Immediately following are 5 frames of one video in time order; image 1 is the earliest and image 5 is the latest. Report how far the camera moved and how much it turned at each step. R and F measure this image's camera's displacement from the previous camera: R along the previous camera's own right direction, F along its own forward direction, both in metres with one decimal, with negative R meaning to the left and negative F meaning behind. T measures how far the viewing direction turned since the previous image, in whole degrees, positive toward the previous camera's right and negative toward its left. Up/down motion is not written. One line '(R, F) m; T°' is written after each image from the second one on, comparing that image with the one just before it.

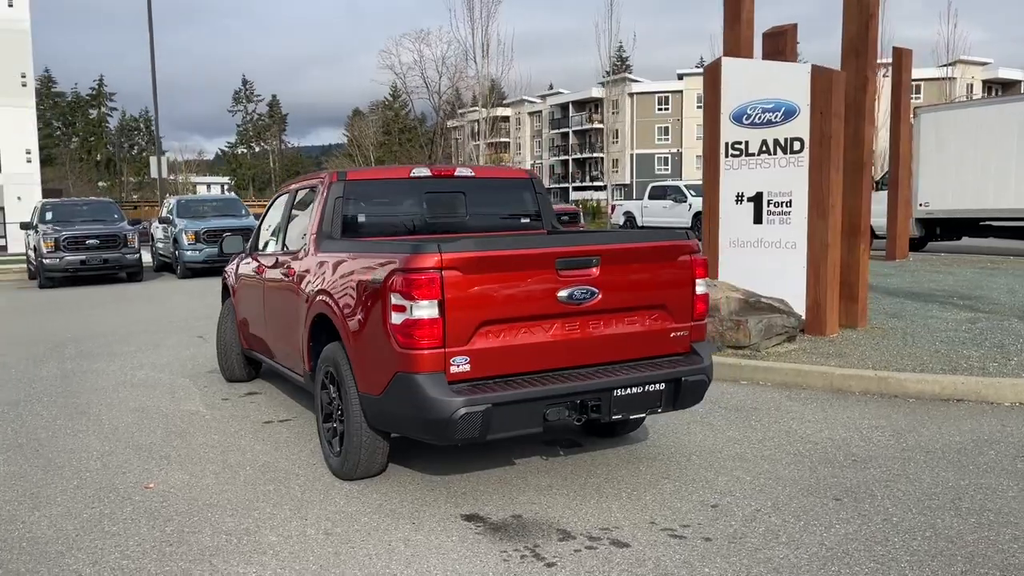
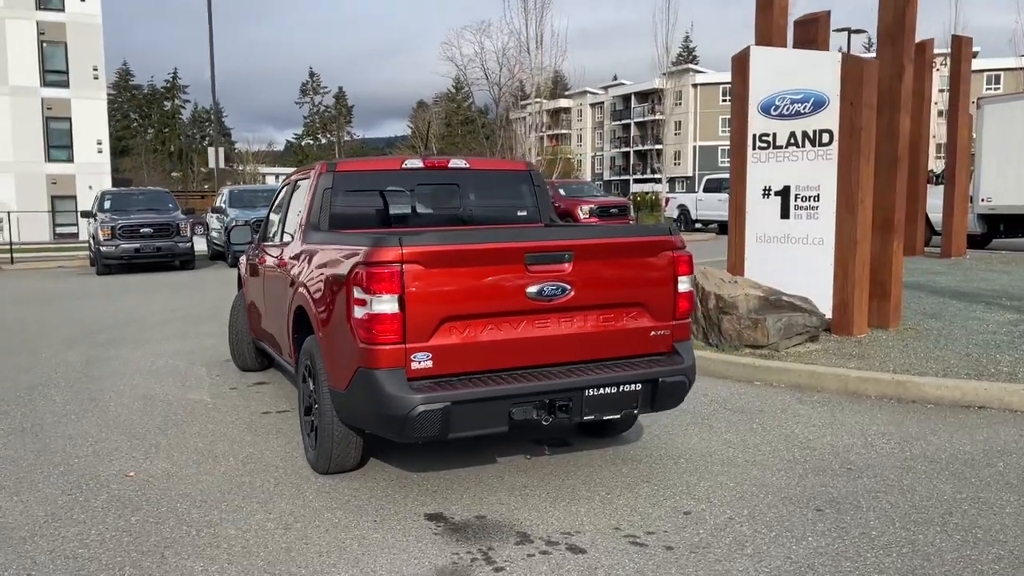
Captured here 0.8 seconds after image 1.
(+0.5, +0.1) m; -4°
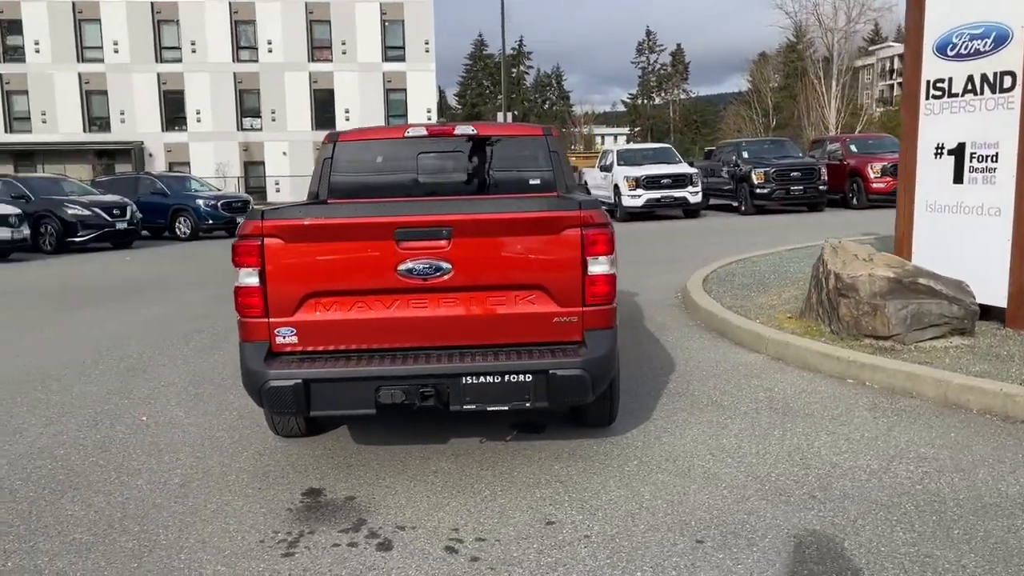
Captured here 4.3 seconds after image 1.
(+2.1, +0.7) m; -22°
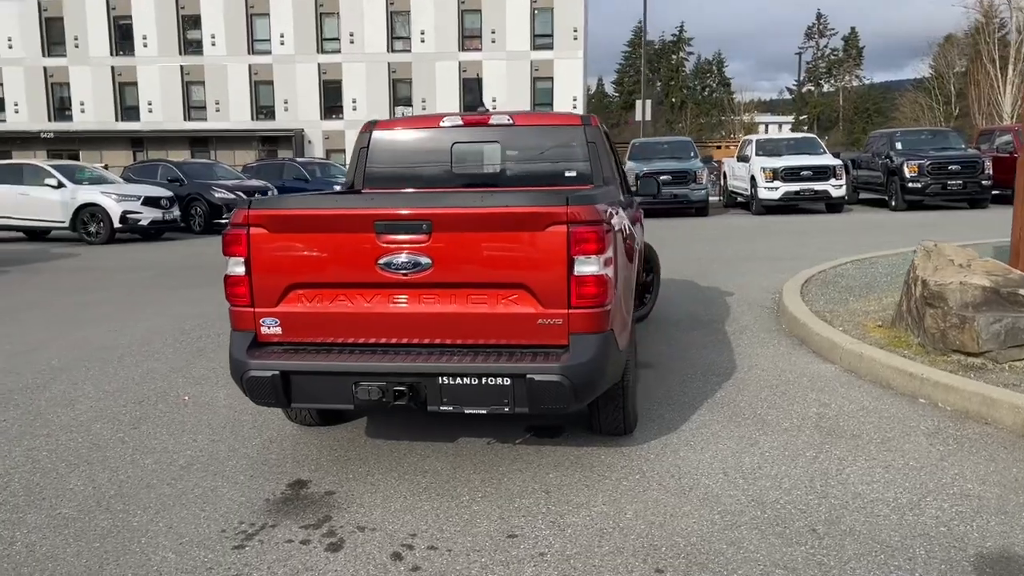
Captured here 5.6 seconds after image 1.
(+0.8, +0.3) m; -10°
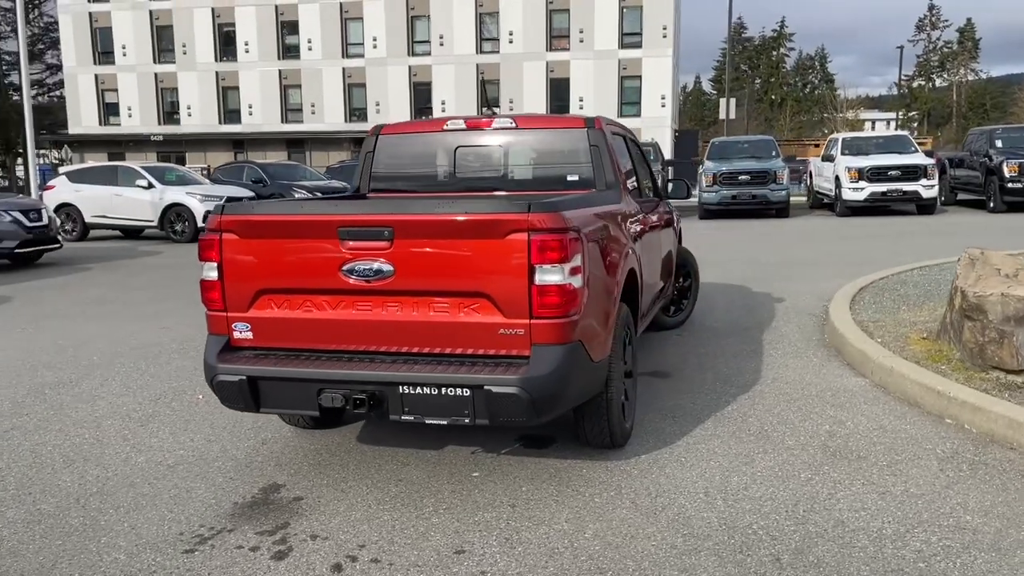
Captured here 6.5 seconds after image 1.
(+0.6, +0.1) m; -6°
